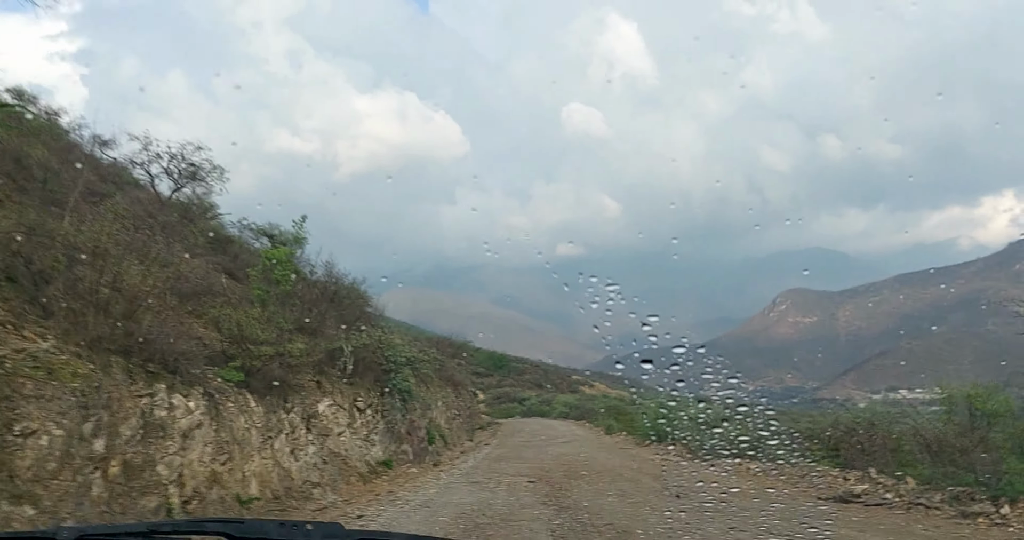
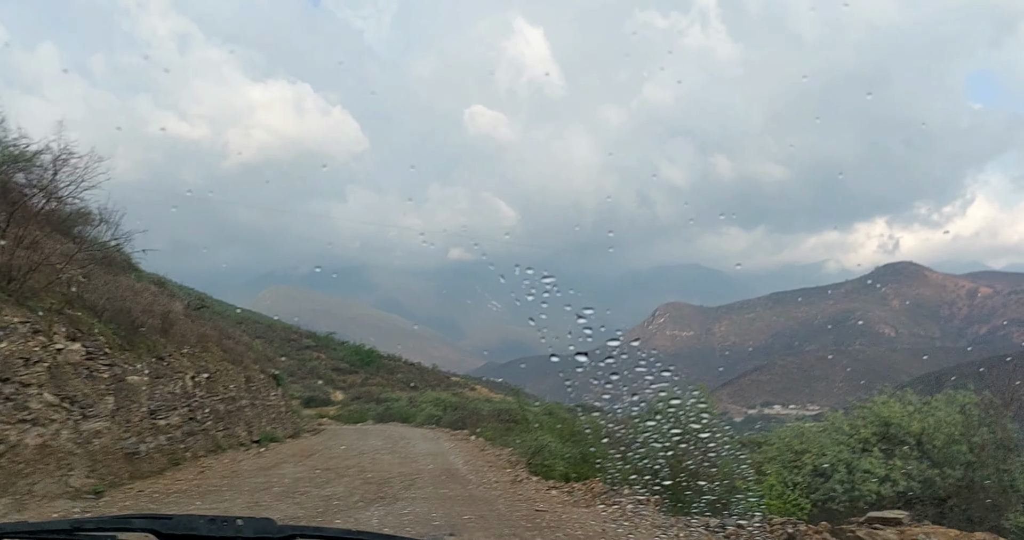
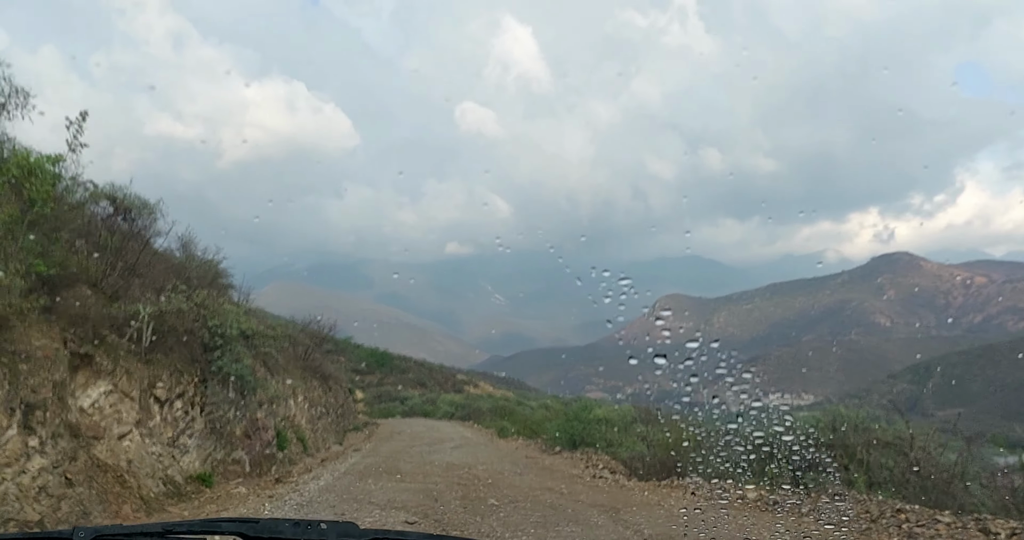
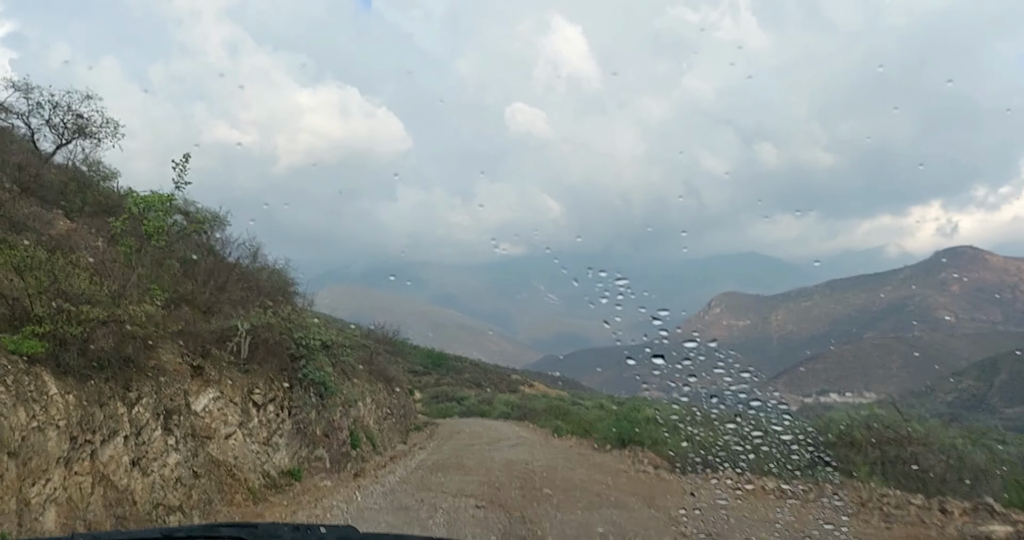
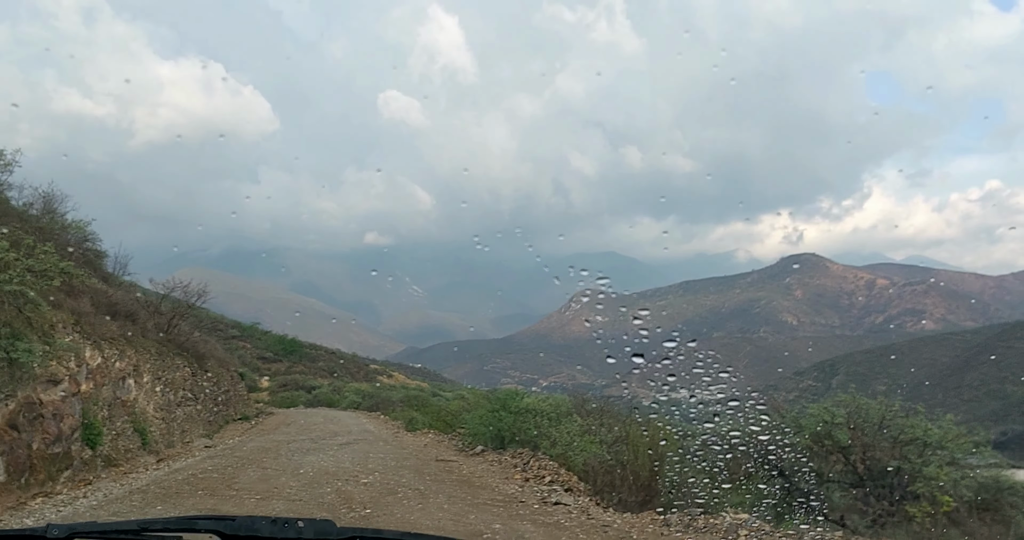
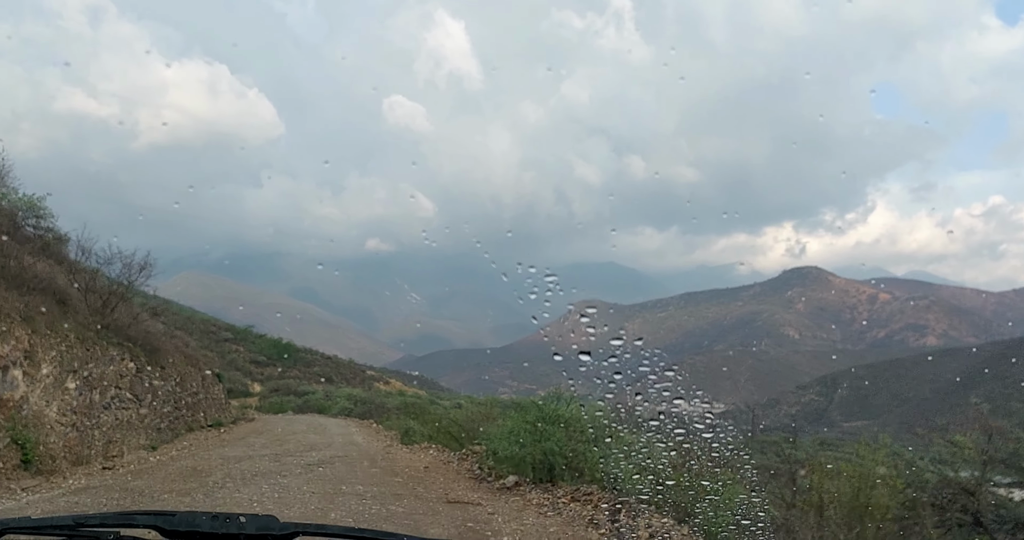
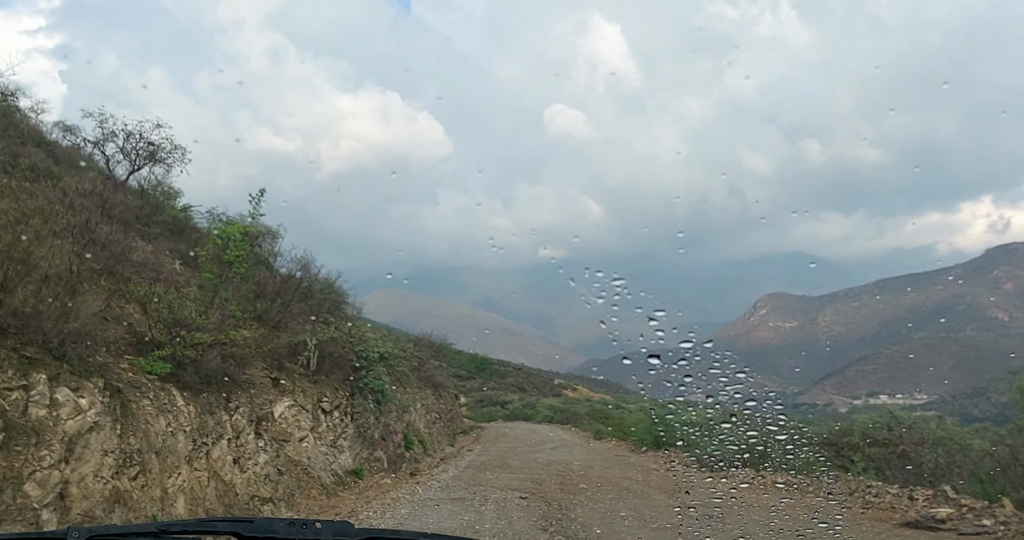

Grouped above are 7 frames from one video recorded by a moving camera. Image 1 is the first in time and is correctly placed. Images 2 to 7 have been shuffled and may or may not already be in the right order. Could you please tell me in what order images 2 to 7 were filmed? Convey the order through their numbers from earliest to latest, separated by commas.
7, 4, 3, 5, 6, 2
